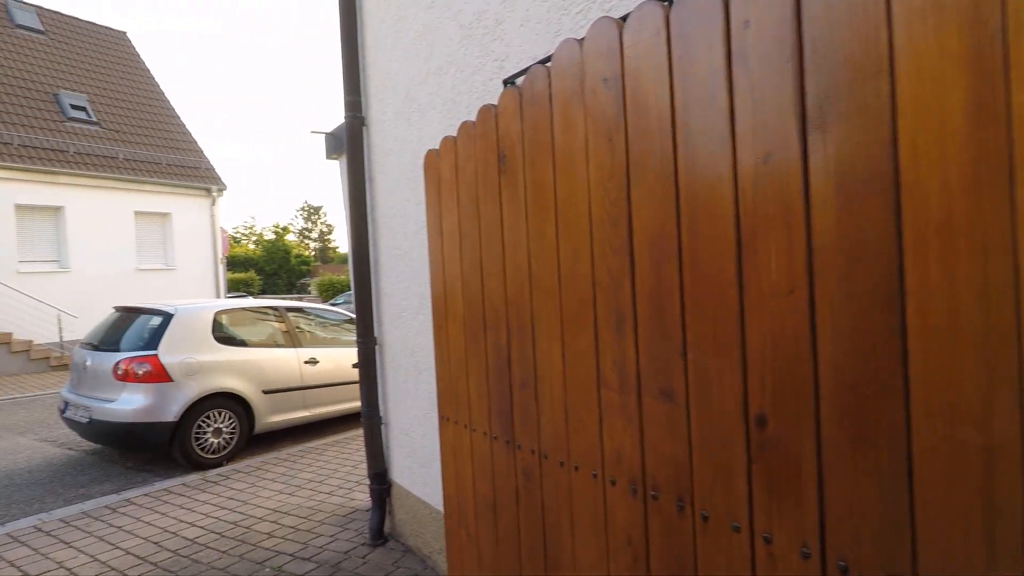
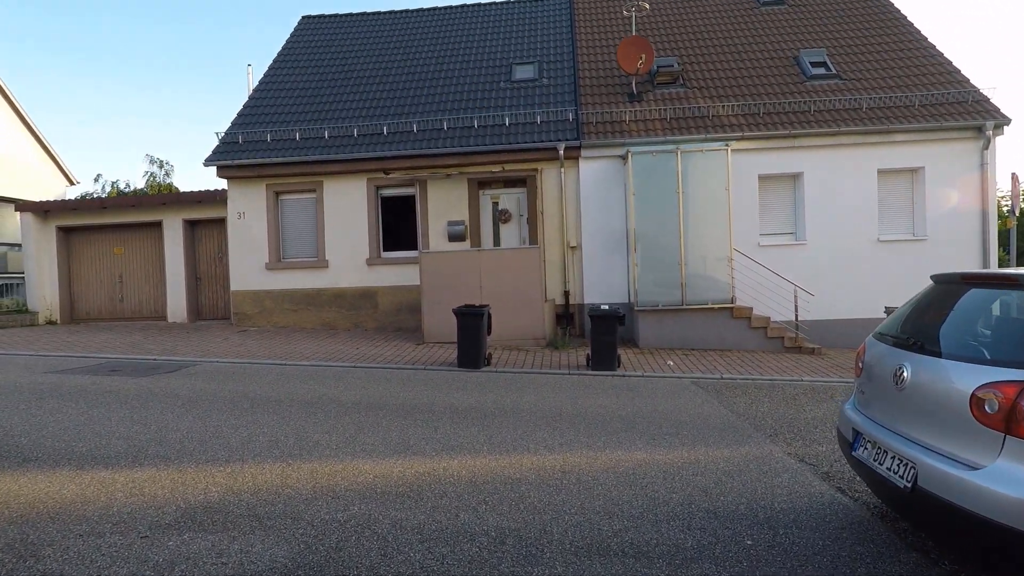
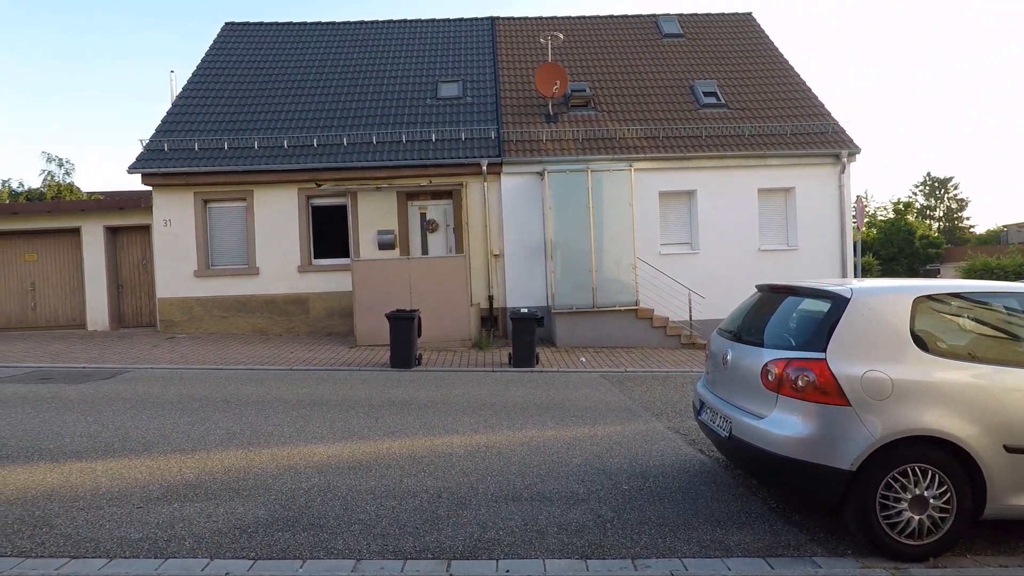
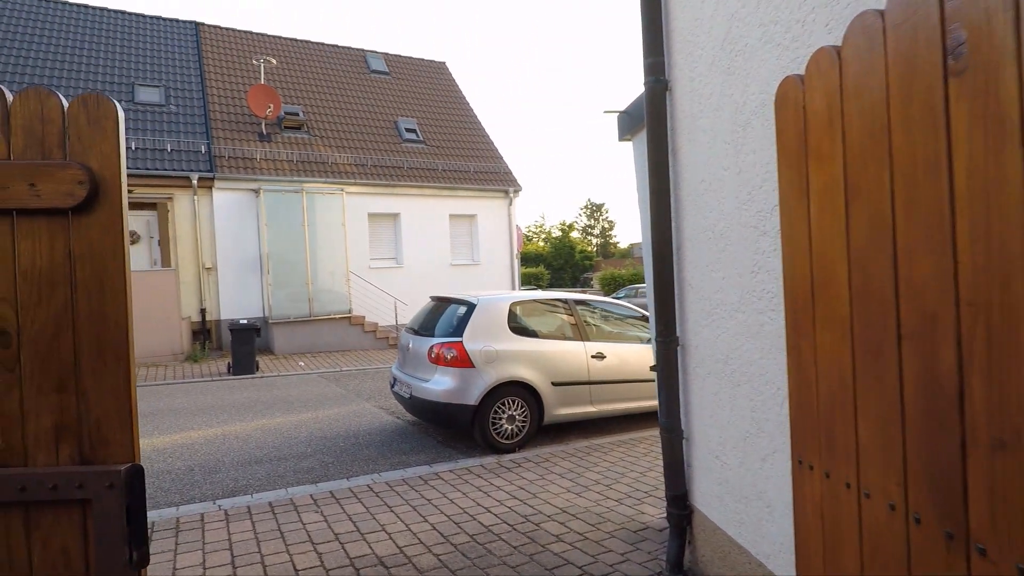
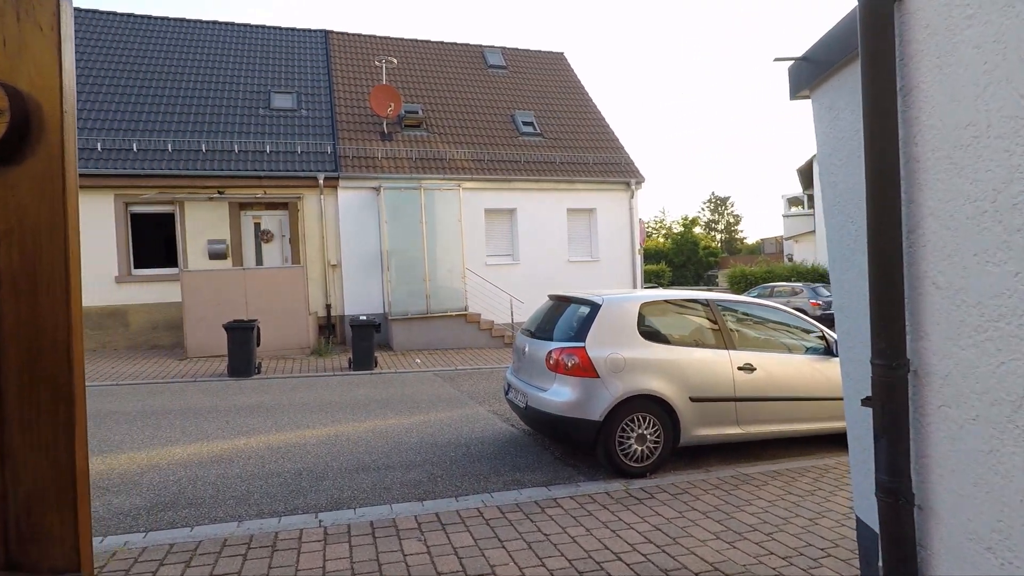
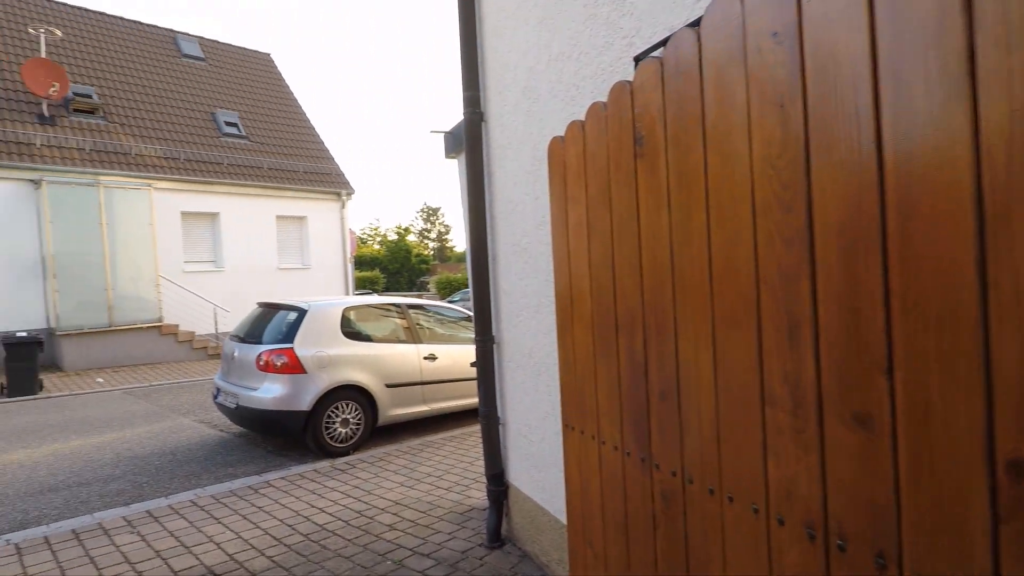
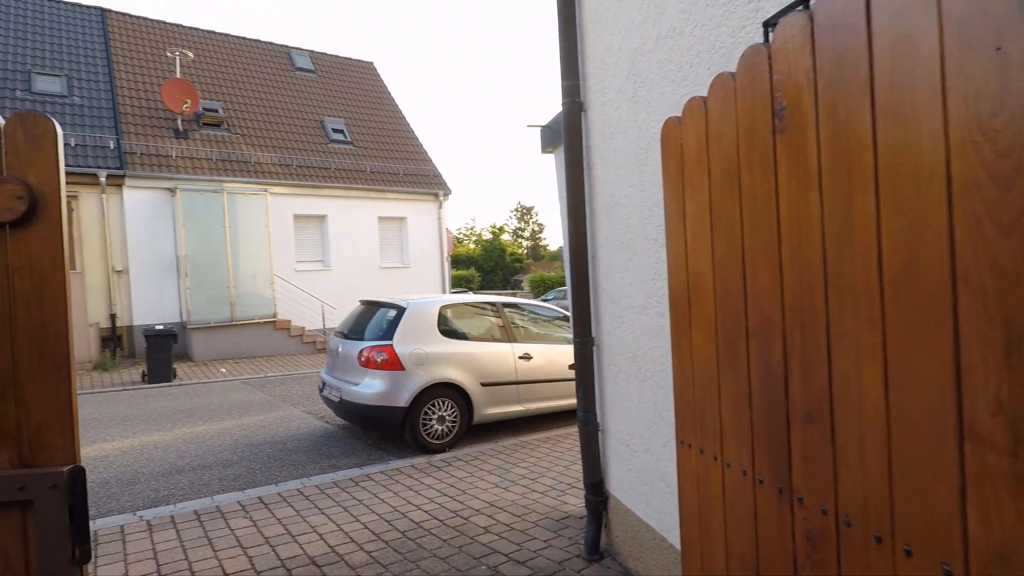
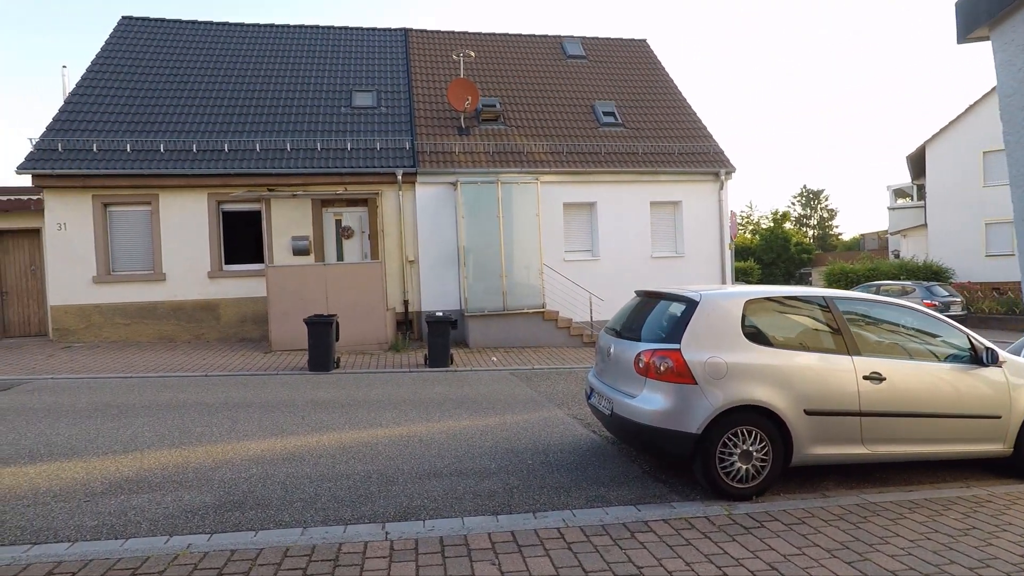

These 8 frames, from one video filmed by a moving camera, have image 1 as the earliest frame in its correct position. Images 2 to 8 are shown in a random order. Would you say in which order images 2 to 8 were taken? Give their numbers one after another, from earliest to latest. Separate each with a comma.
6, 7, 4, 5, 8, 3, 2
